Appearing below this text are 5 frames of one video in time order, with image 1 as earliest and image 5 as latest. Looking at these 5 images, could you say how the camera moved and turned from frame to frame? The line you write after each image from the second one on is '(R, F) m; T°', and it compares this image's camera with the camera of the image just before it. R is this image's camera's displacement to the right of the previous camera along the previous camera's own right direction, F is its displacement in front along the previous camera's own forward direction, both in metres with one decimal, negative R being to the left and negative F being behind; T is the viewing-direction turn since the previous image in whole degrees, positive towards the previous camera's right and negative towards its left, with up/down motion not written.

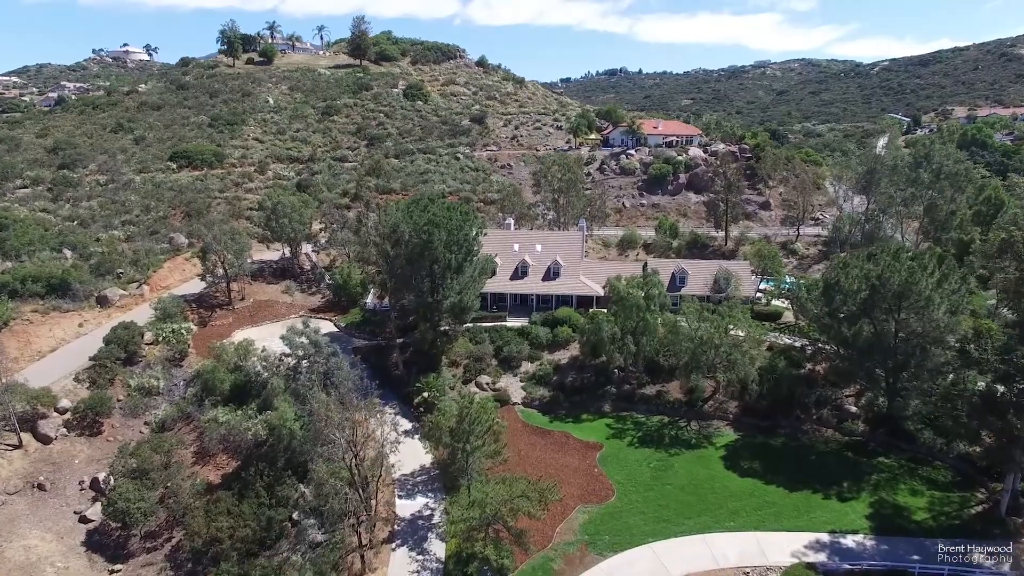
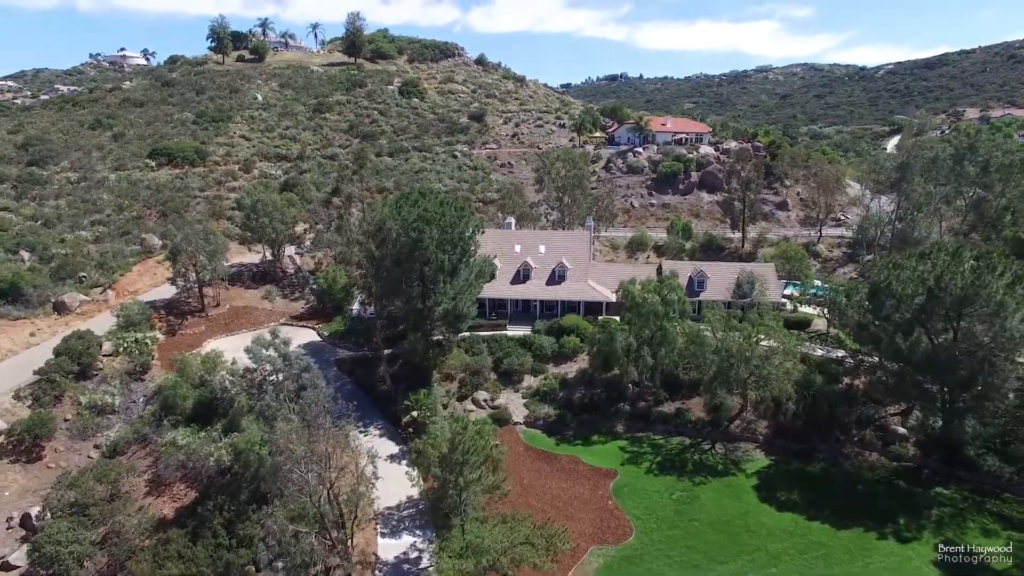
(-0.1, +4.4) m; 0°
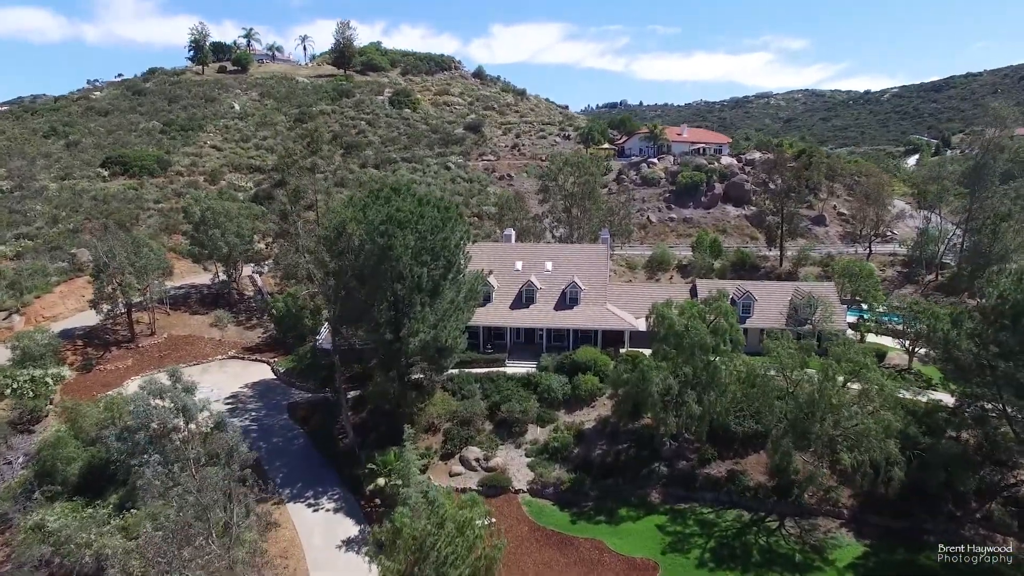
(0.0, +8.4) m; 0°
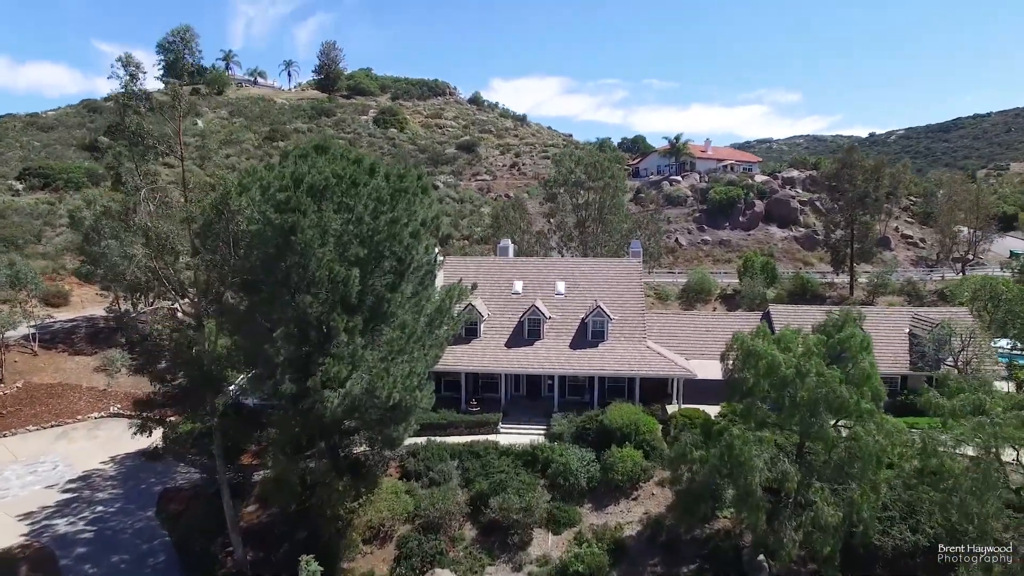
(+0.1, +10.9) m; 0°
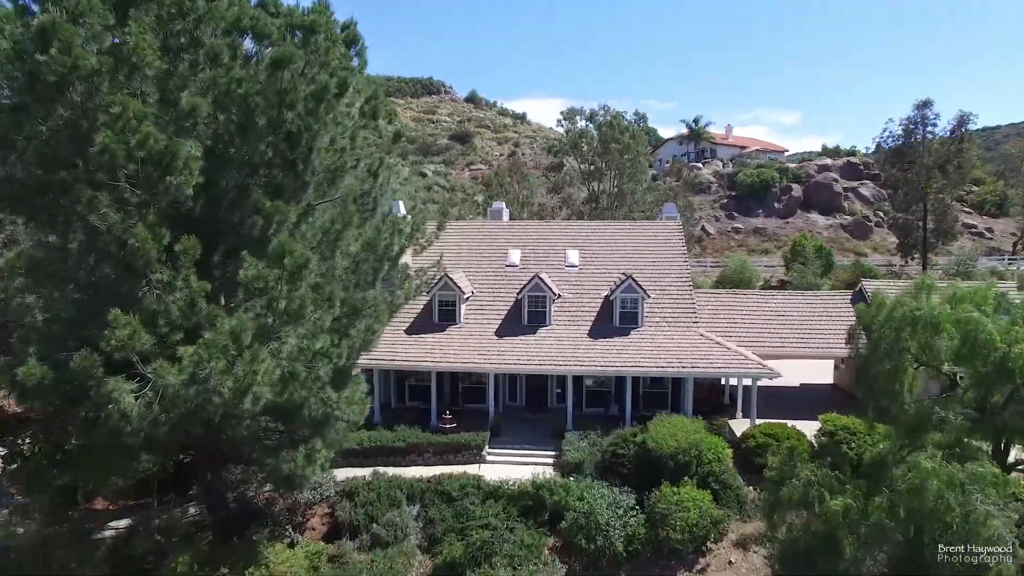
(+0.2, +7.5) m; 0°
